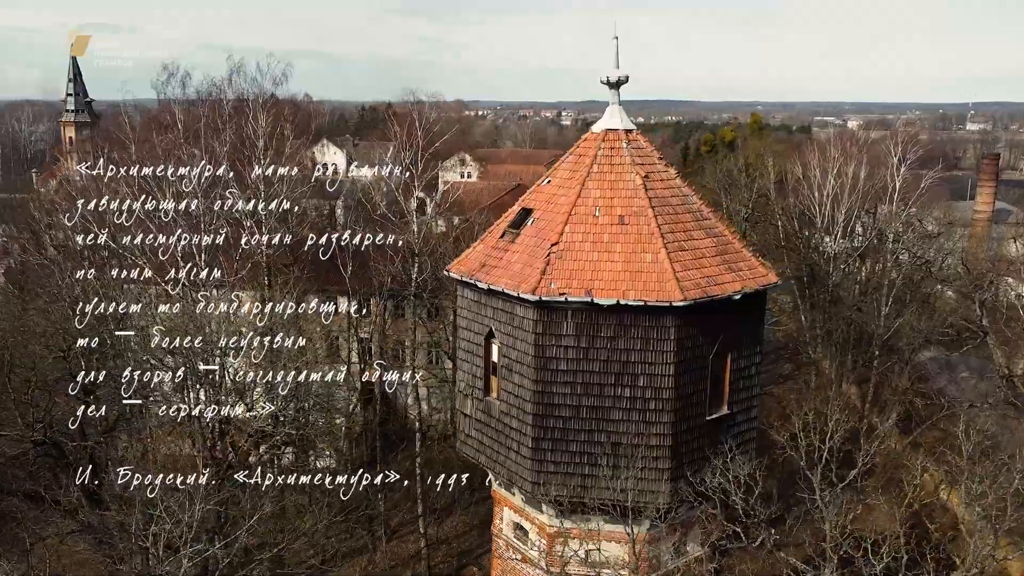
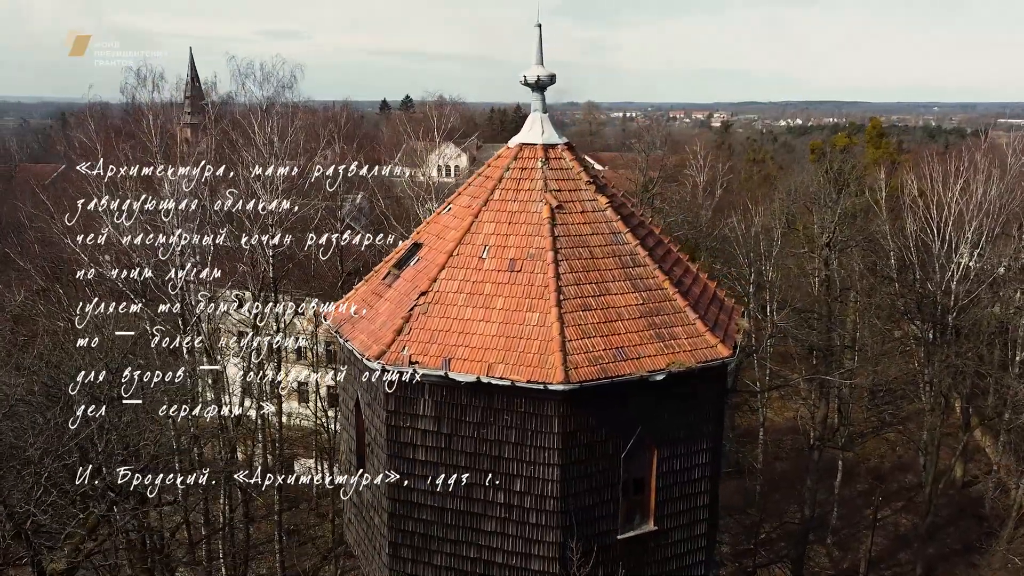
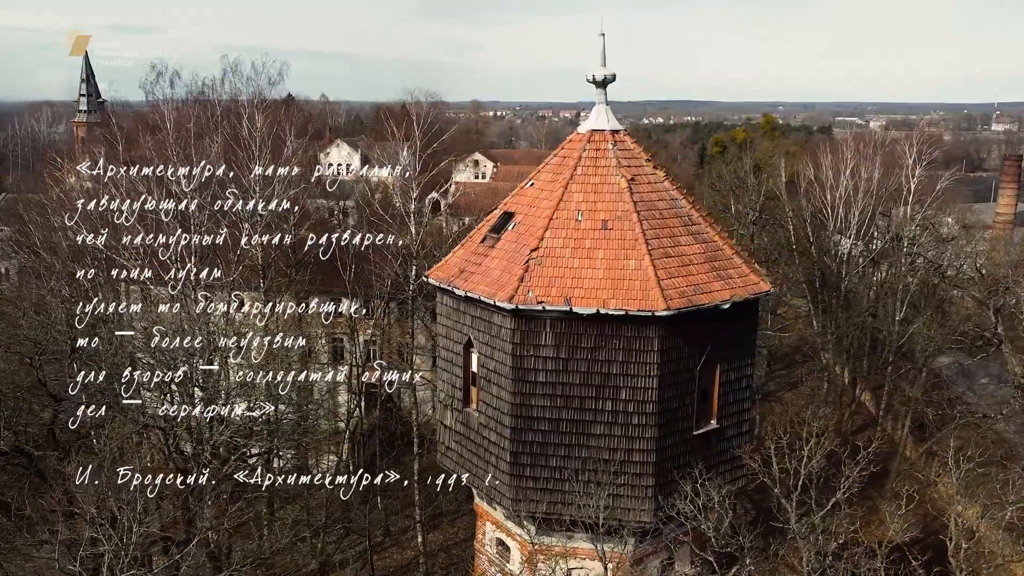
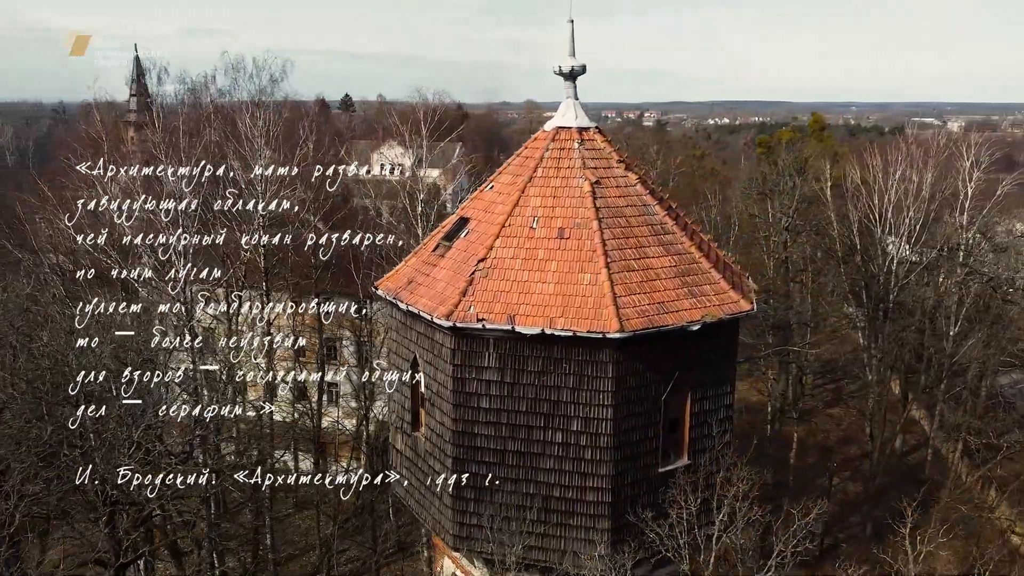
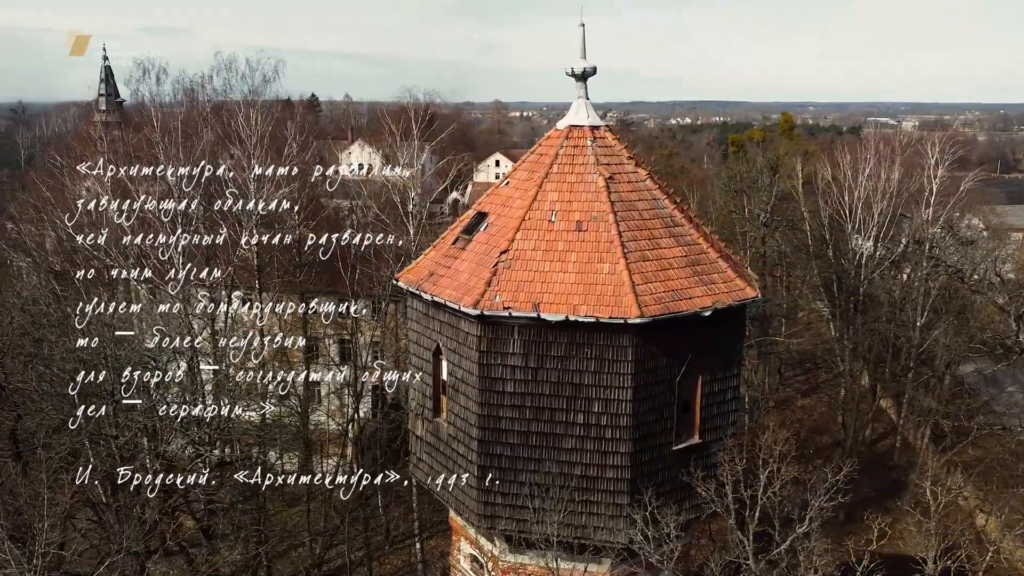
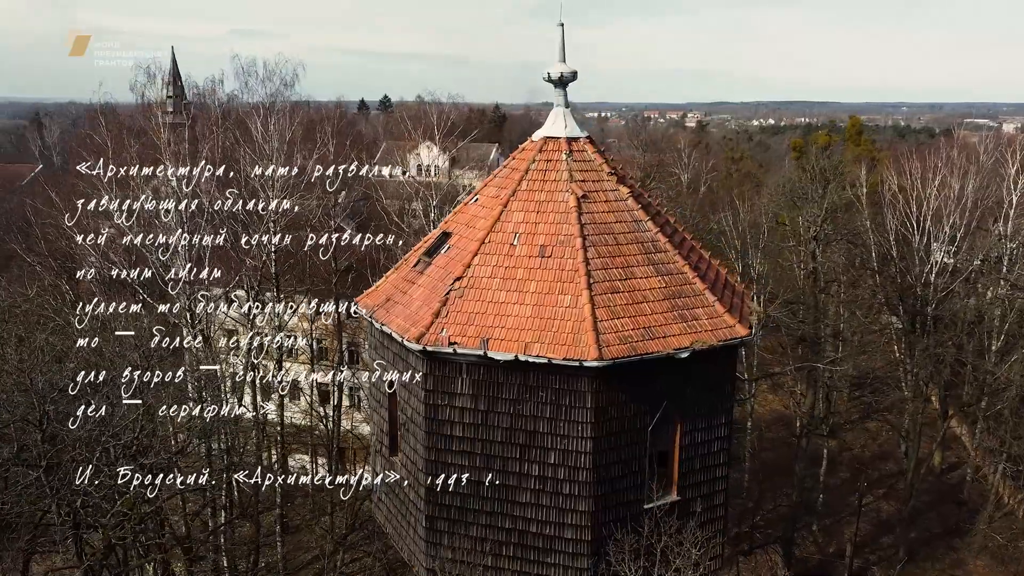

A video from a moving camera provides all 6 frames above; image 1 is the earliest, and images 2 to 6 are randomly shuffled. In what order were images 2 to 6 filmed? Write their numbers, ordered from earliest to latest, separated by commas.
3, 5, 4, 6, 2
